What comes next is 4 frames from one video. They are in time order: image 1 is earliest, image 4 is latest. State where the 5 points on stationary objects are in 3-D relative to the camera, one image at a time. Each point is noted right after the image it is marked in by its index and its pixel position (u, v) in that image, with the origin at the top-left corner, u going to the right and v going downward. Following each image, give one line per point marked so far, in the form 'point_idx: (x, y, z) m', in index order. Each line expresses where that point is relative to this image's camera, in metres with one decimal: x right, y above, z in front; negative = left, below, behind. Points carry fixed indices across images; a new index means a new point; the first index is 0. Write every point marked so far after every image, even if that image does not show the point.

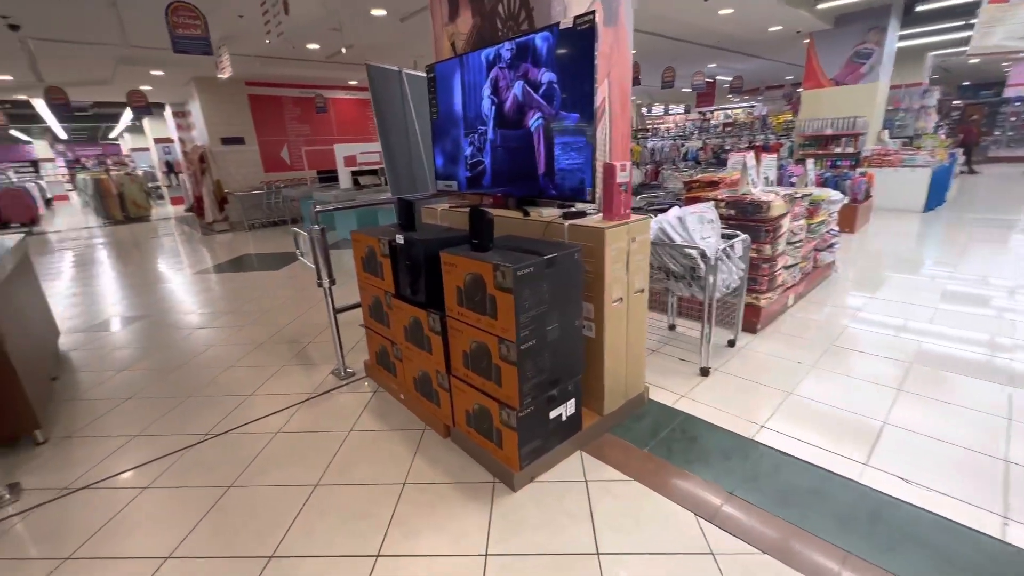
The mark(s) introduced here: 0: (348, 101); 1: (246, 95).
0: (-3.9, +4.4, +10.7) m
1: (-5.4, +4.0, +9.2) m
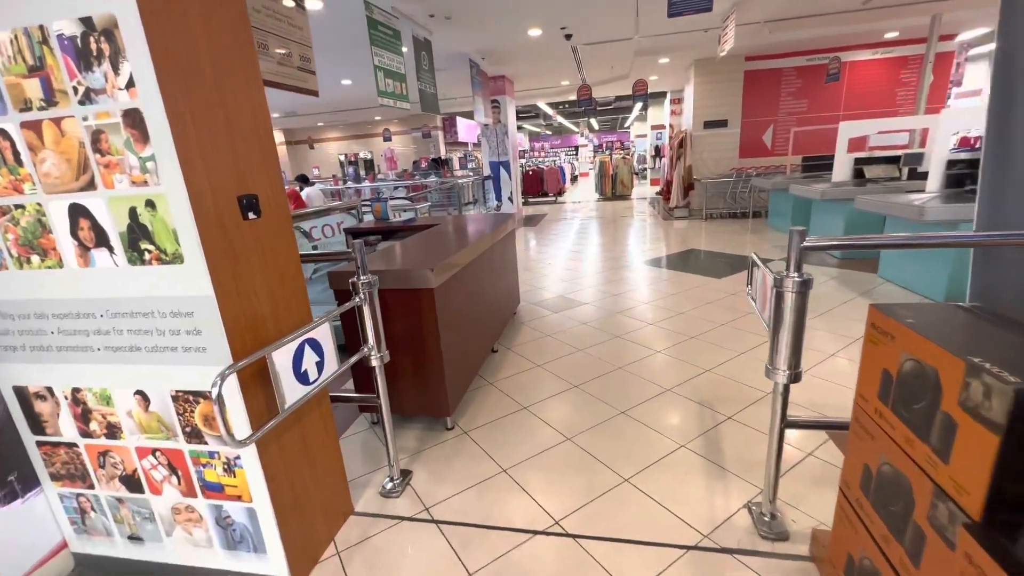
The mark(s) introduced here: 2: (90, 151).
0: (+6.4, +4.0, +8.0) m
1: (+4.3, +4.0, +8.3) m
2: (-1.1, +0.4, +1.2) m
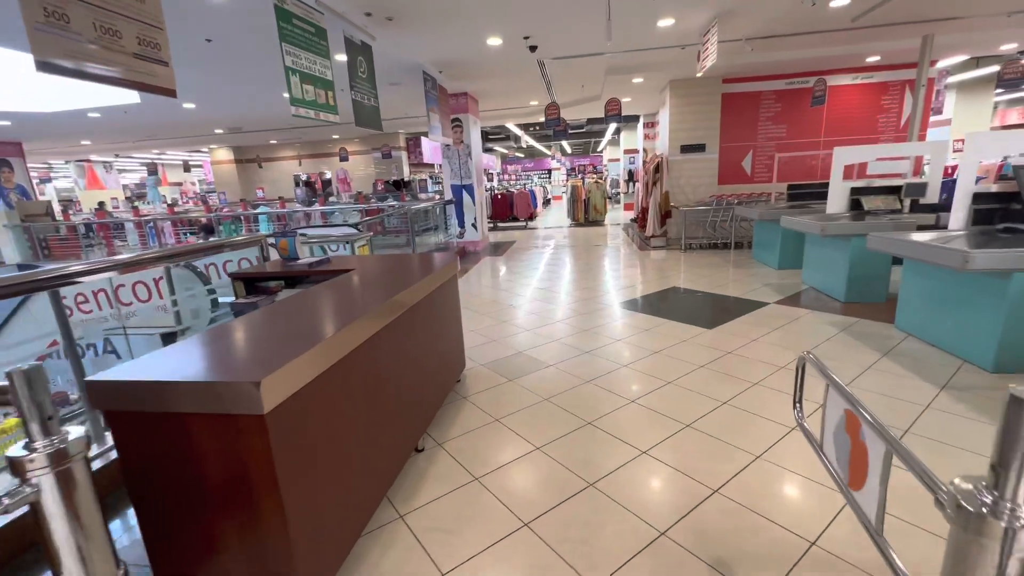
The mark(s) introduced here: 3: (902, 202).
0: (+5.8, +3.4, +7.6) m
1: (+3.6, +3.4, +7.8) m
2: (-1.3, +0.1, +0.2) m
3: (+4.3, +0.9, +4.9) m
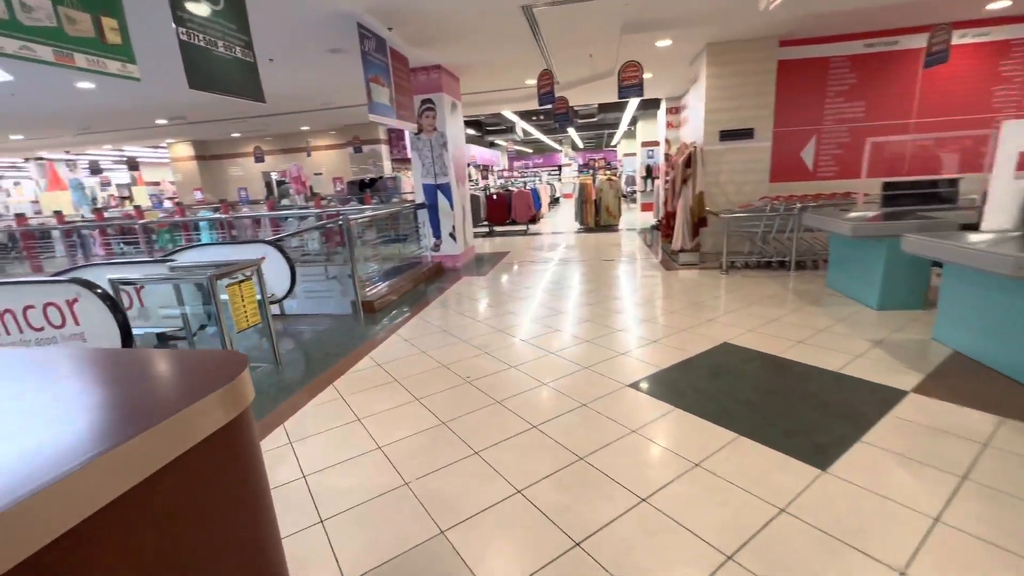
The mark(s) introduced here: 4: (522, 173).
0: (+5.6, +2.9, +5.5) m
1: (+3.4, +2.9, +5.8) m
2: (-1.8, -0.4, -1.6) m
3: (+4.0, +0.5, +2.9) m
4: (+0.4, +4.9, +19.3) m
